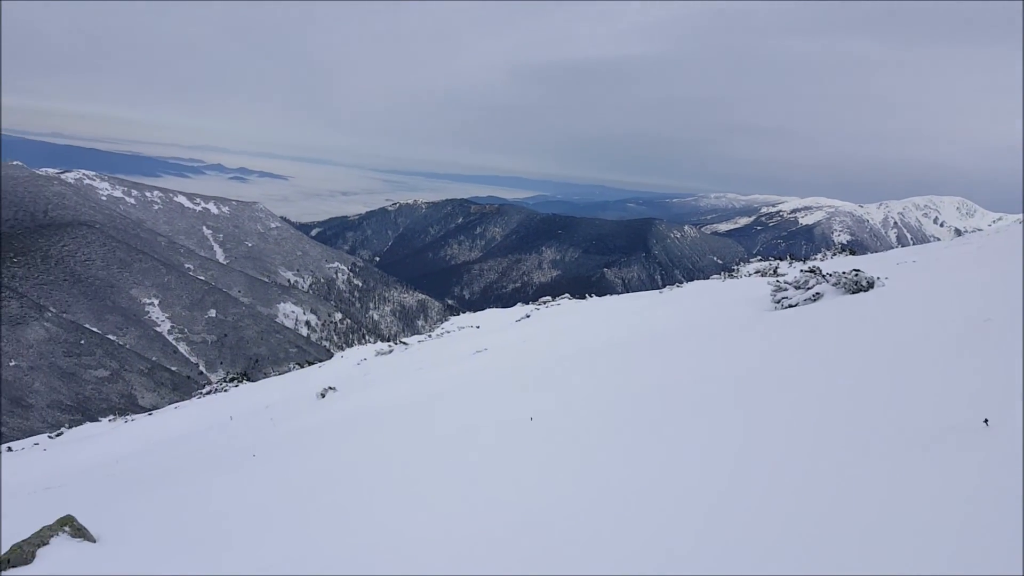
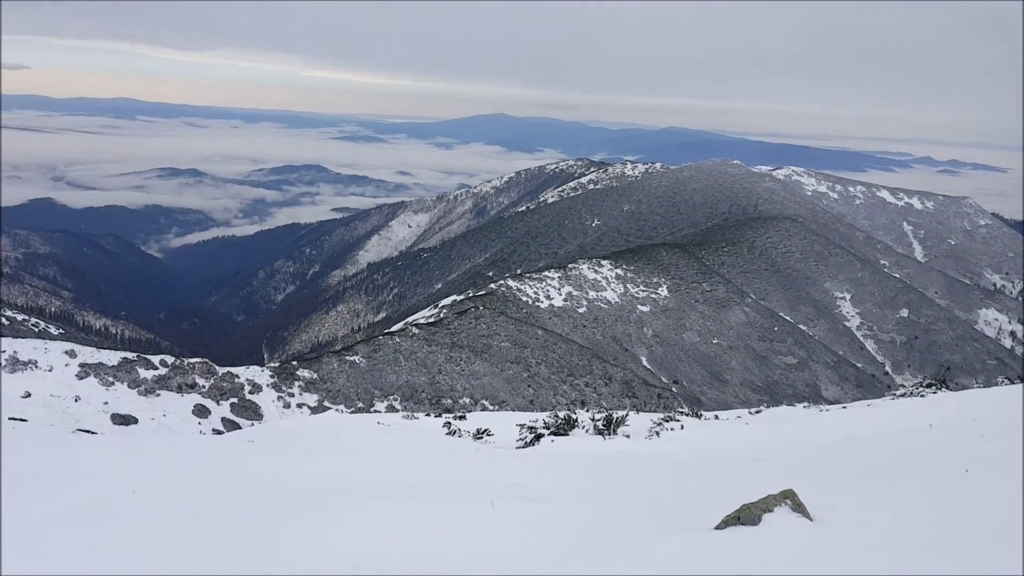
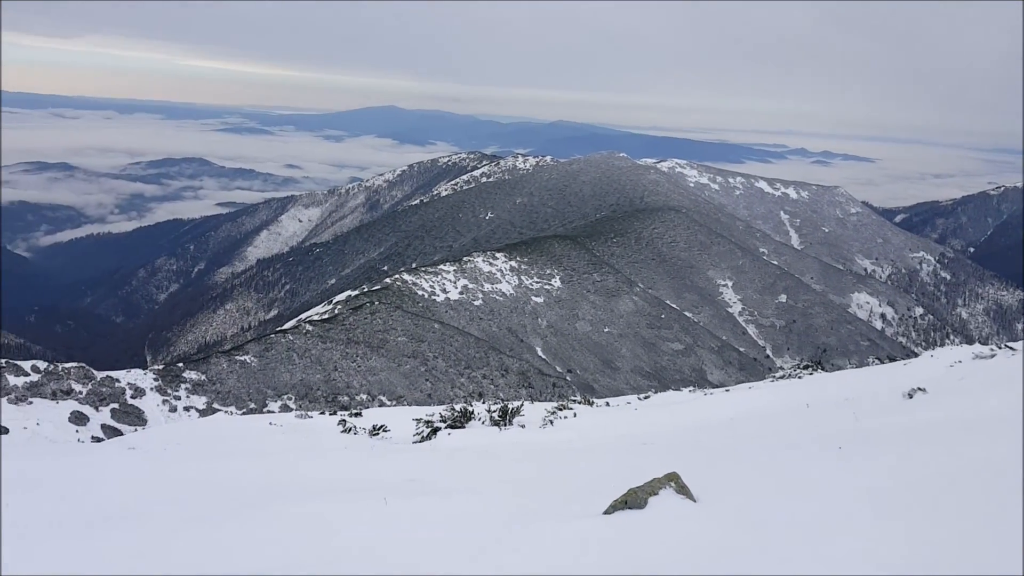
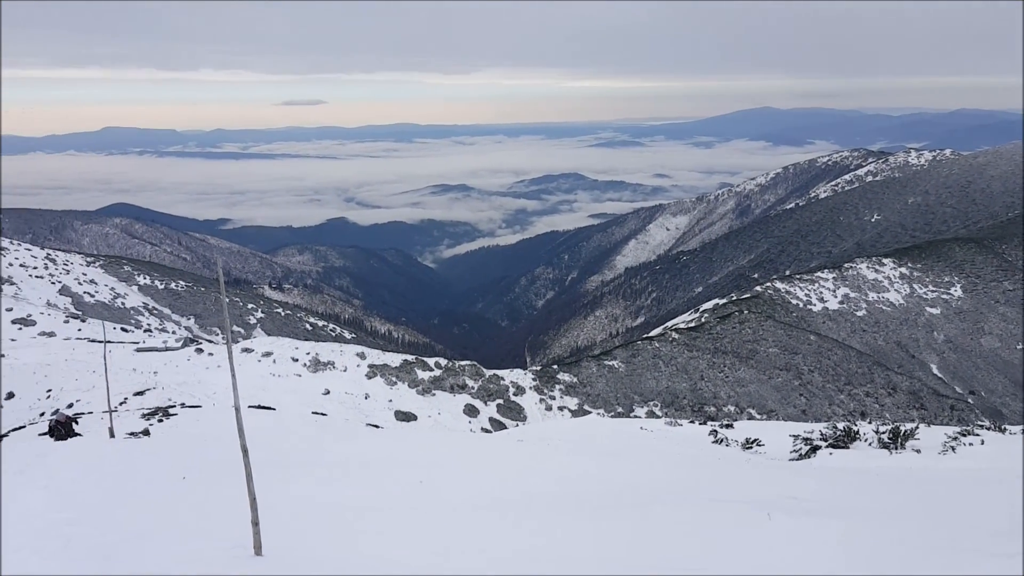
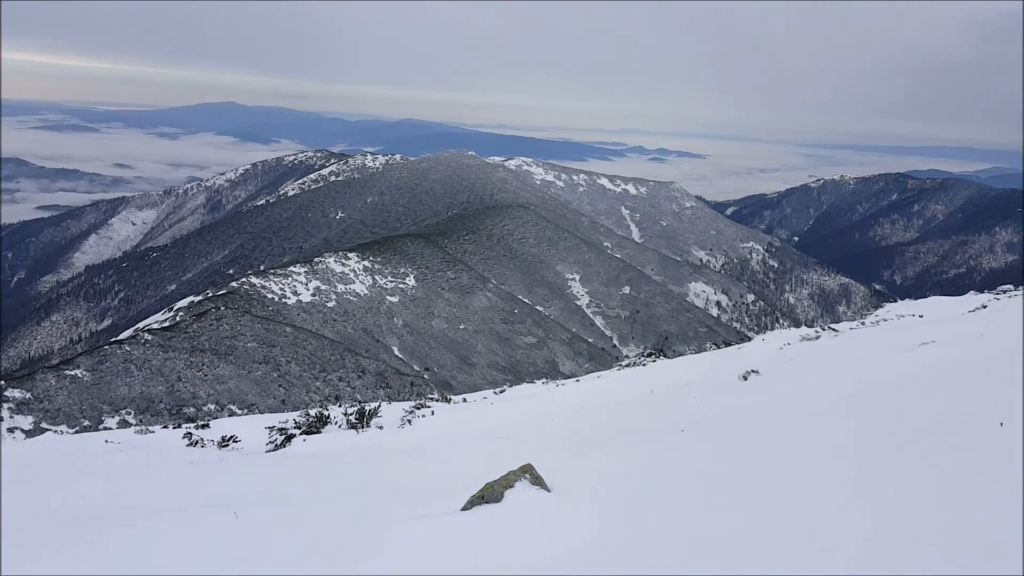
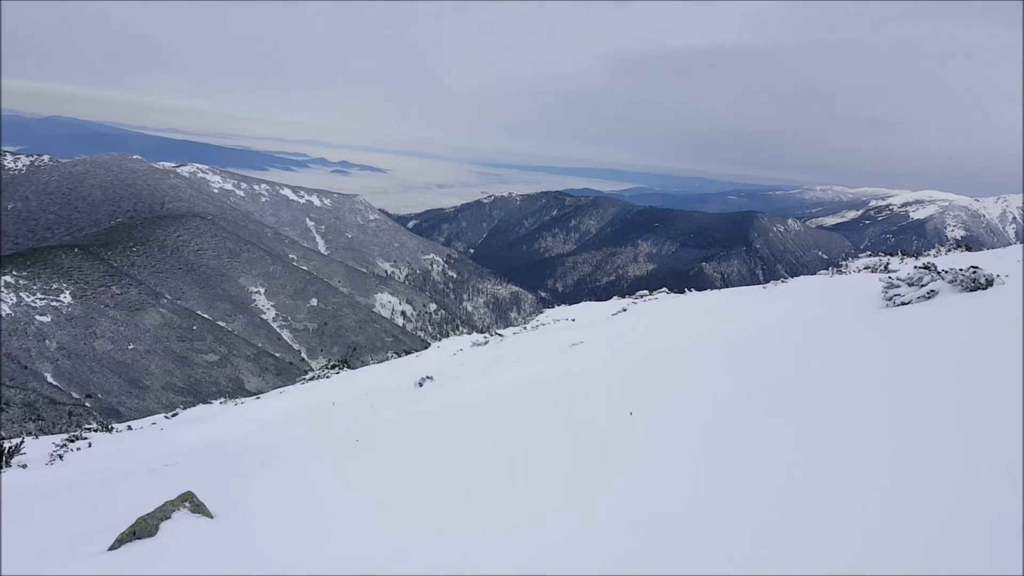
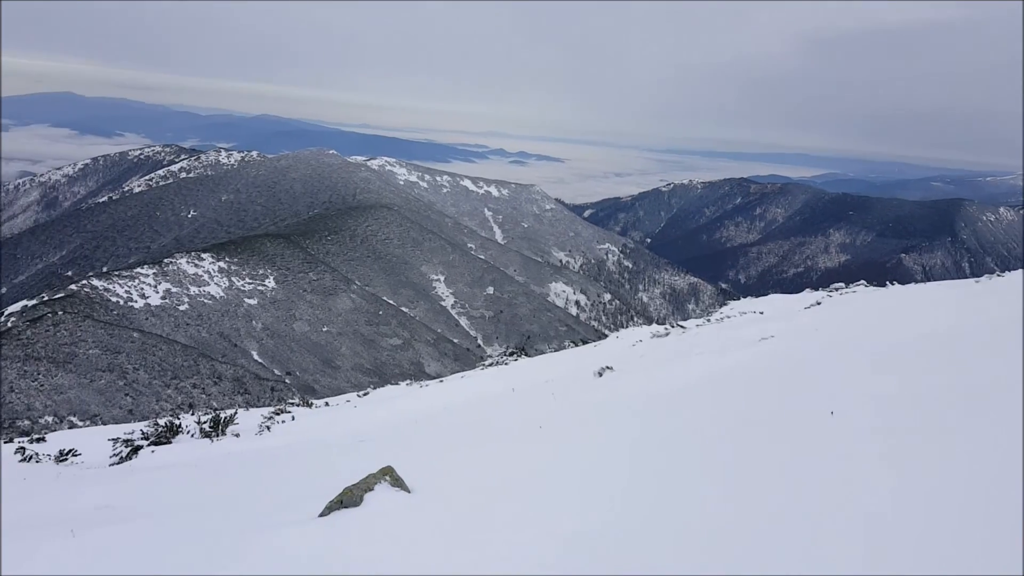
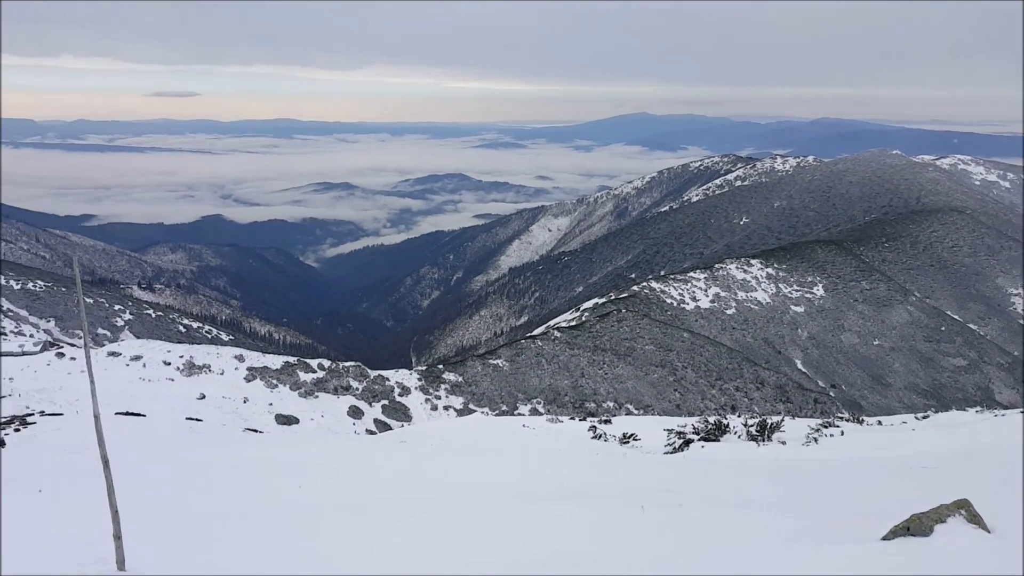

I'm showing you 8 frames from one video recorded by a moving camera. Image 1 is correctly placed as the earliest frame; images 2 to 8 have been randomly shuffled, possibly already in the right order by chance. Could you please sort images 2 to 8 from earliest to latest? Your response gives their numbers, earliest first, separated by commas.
6, 7, 5, 3, 2, 8, 4
